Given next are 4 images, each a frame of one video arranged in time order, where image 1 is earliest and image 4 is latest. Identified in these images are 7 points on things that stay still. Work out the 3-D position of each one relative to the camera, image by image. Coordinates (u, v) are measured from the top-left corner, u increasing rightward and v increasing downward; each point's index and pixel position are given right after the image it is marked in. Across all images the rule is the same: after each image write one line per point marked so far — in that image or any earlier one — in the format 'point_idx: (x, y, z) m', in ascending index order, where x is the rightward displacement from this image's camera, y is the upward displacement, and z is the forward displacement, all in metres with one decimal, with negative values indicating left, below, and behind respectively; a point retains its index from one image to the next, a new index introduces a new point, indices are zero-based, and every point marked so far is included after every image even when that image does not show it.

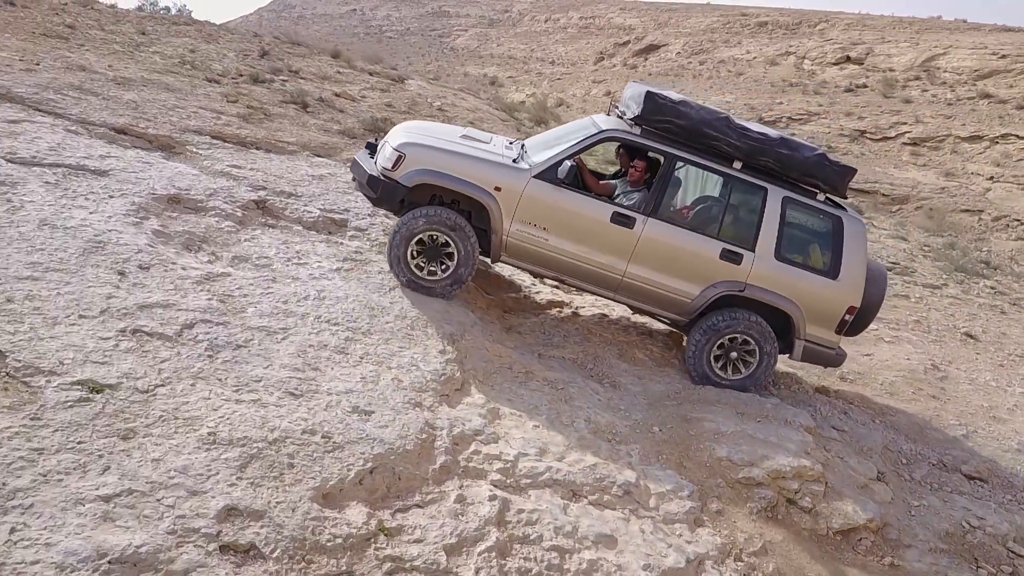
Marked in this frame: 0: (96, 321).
0: (-1.9, -0.2, +3.8) m
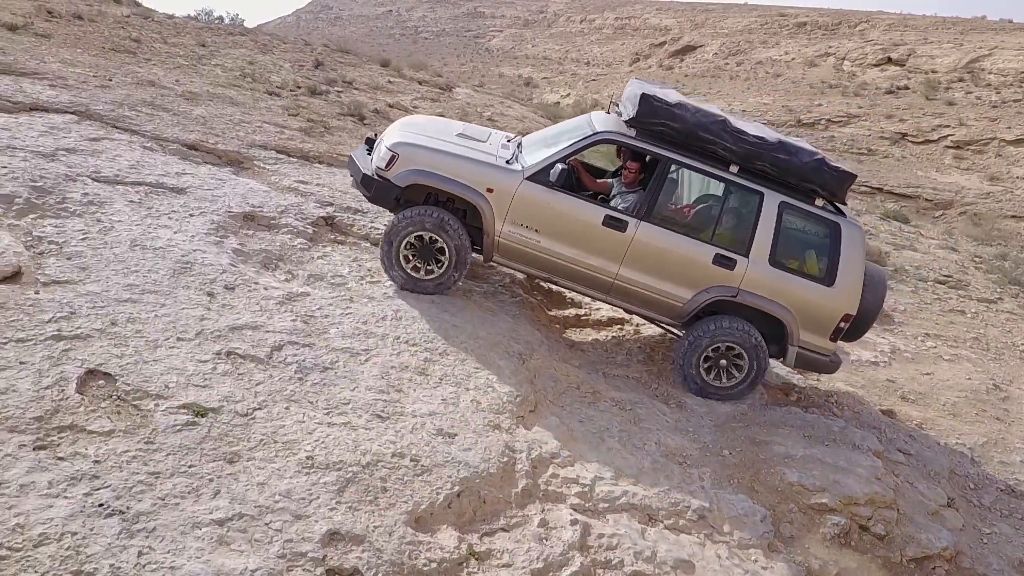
0: (-1.5, -0.3, +3.9) m
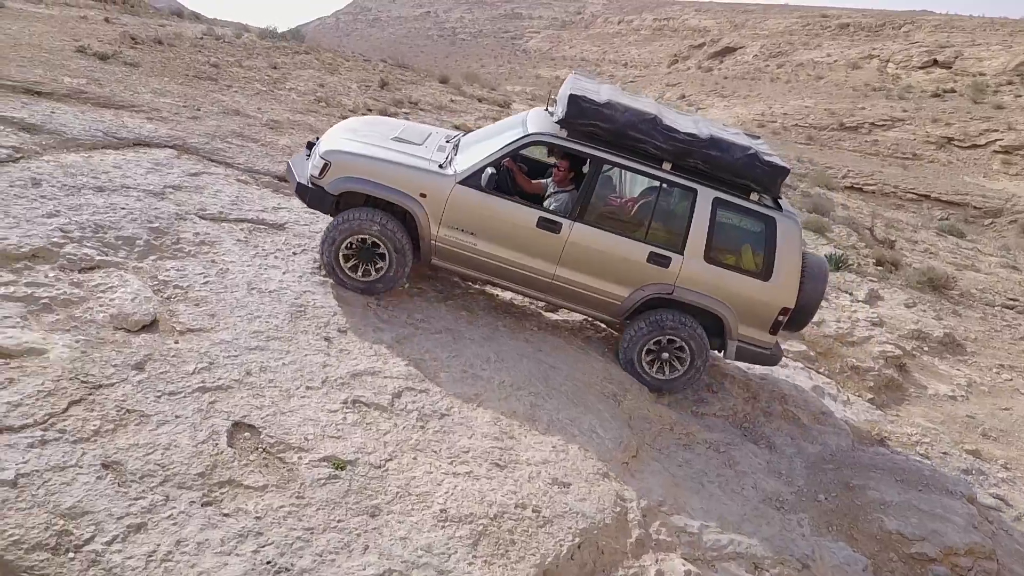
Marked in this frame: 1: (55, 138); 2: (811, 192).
0: (-1.0, -0.5, +4.1) m
1: (-3.6, +1.2, +6.4) m
2: (+6.9, +2.3, +18.9) m
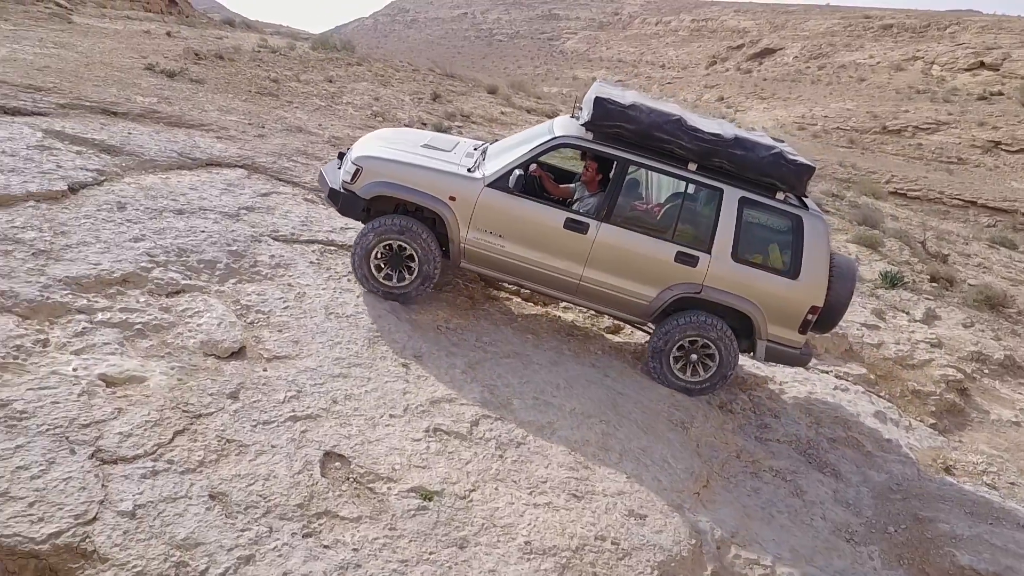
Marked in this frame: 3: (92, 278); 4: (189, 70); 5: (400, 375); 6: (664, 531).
0: (-0.6, -0.7, +4.2) m
1: (-3.1, +1.0, +6.6) m
2: (+7.9, +2.0, +18.7) m
3: (-2.4, +0.1, +4.7) m
4: (-3.9, +2.6, +9.8) m
5: (-0.6, -0.5, +4.7) m
6: (+0.8, -1.2, +4.1) m
